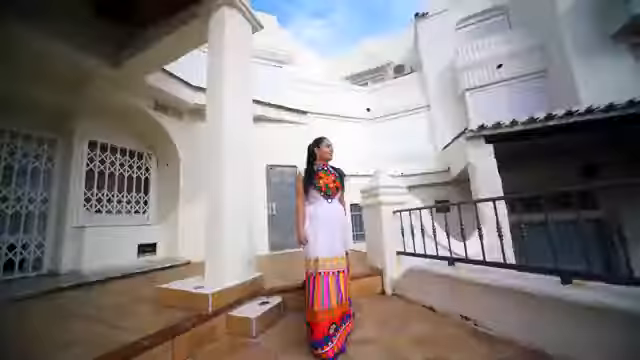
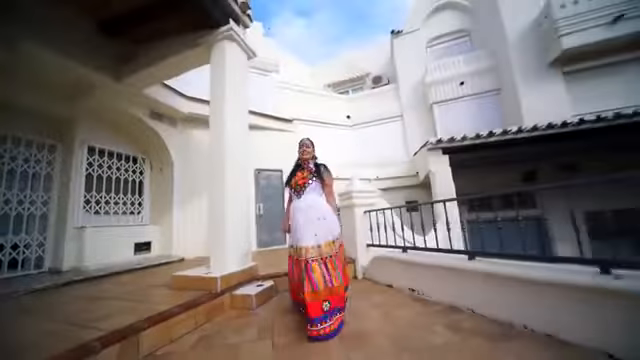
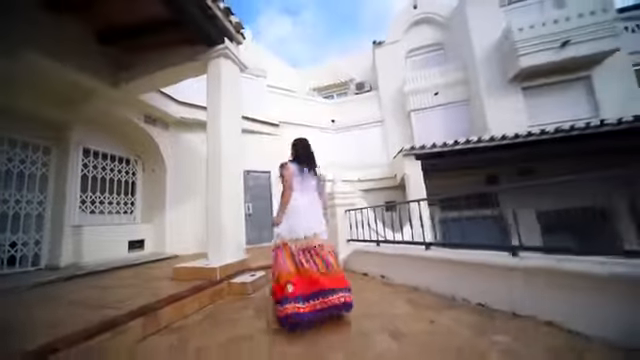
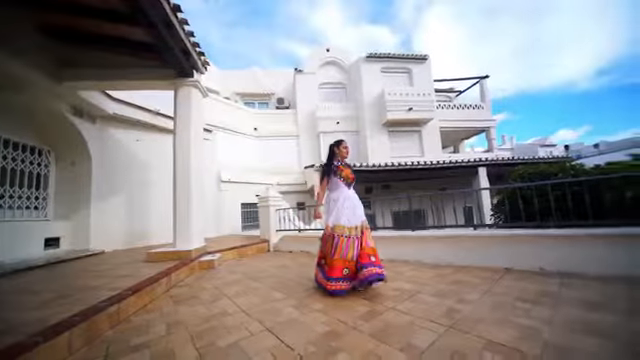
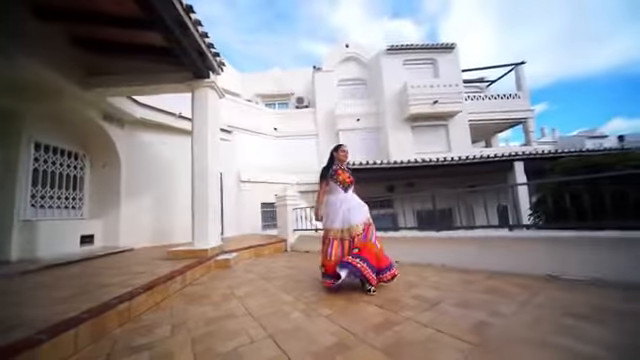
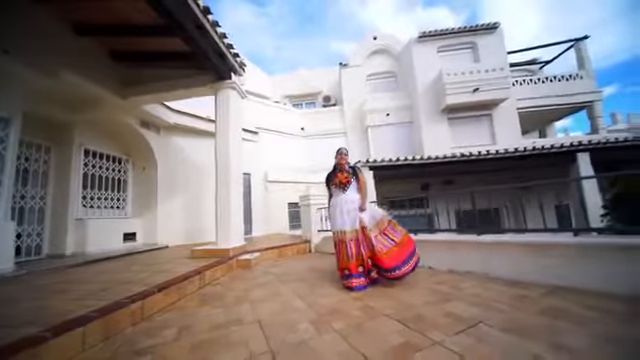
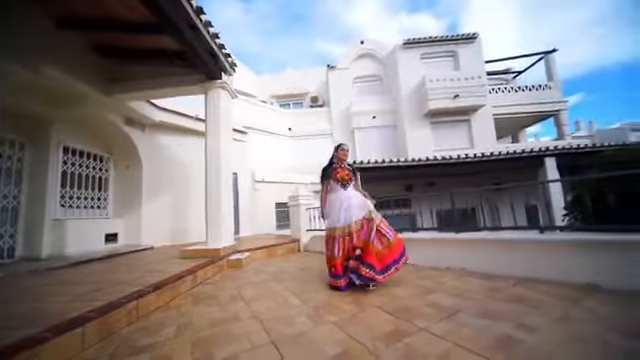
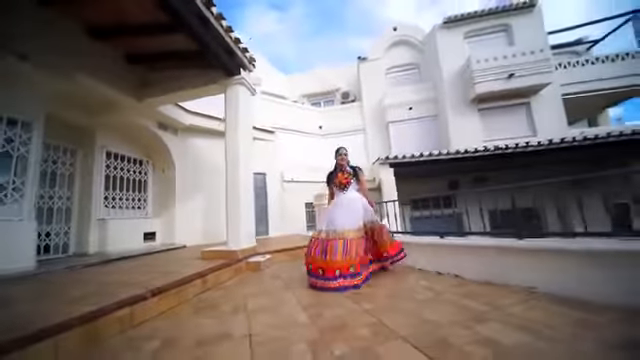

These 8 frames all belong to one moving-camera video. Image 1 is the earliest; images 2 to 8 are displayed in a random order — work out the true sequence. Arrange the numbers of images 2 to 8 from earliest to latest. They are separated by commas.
2, 3, 8, 6, 7, 5, 4
